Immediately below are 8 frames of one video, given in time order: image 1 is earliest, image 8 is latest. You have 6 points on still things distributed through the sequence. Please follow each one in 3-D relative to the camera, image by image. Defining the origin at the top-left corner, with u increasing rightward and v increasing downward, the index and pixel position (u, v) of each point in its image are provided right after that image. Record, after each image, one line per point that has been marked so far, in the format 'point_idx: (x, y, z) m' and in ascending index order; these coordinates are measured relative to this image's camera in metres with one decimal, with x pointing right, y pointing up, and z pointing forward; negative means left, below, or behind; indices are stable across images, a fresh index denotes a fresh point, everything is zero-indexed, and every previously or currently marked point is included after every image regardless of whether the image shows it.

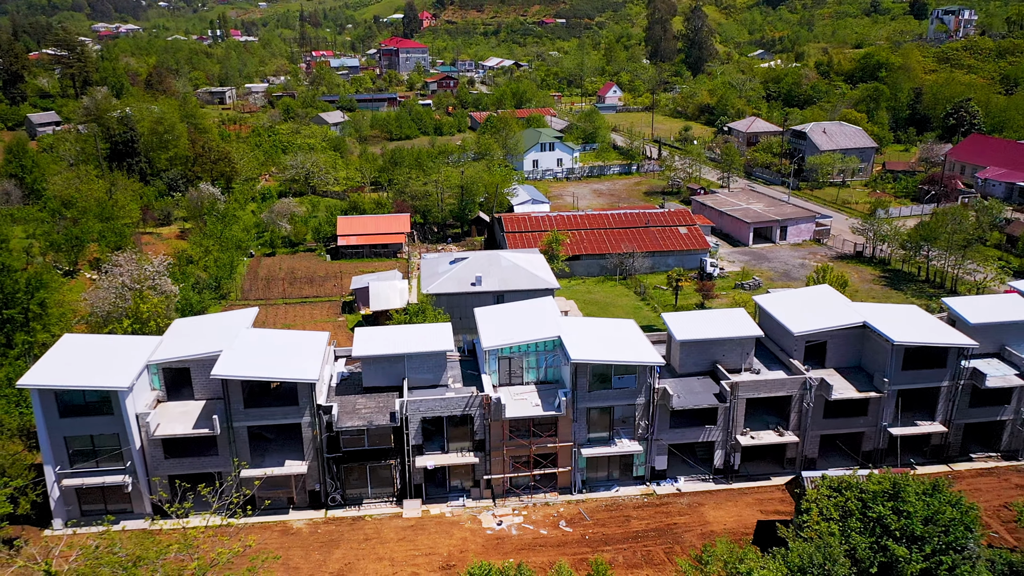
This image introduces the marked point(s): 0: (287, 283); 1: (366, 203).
0: (-3.5, +0.1, +12.6) m
1: (-2.9, +1.7, +16.4) m
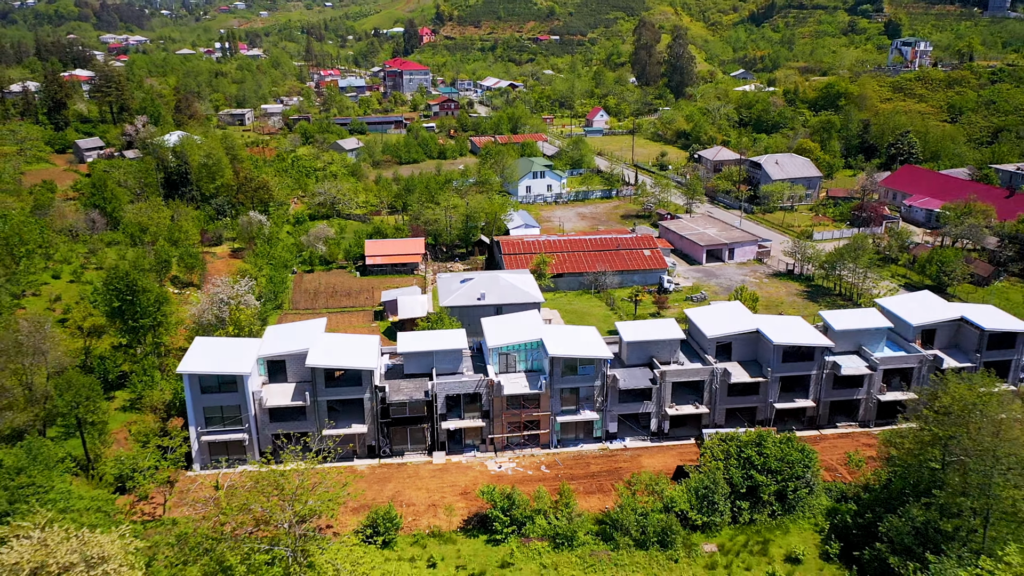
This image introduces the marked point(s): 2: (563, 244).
0: (-3.5, -0.1, +15.7) m
1: (-3.0, +1.4, +19.5) m
2: (+1.1, +0.9, +17.1) m
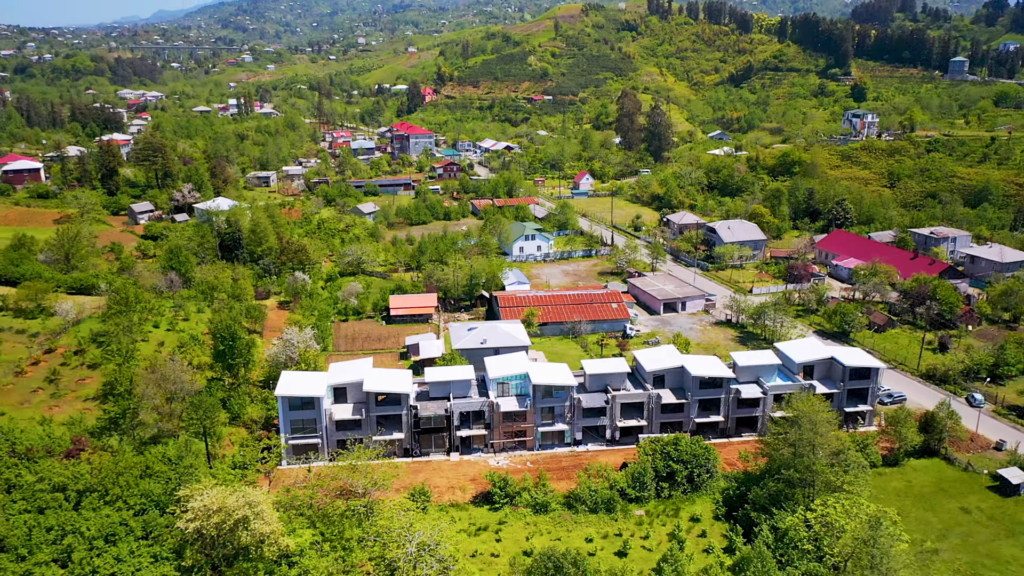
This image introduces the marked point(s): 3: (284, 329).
0: (-3.7, -1.3, +19.9) m
1: (-3.1, +0.1, +23.8) m
2: (+0.9, -0.3, +21.4) m
3: (-5.4, -1.0, +19.2) m
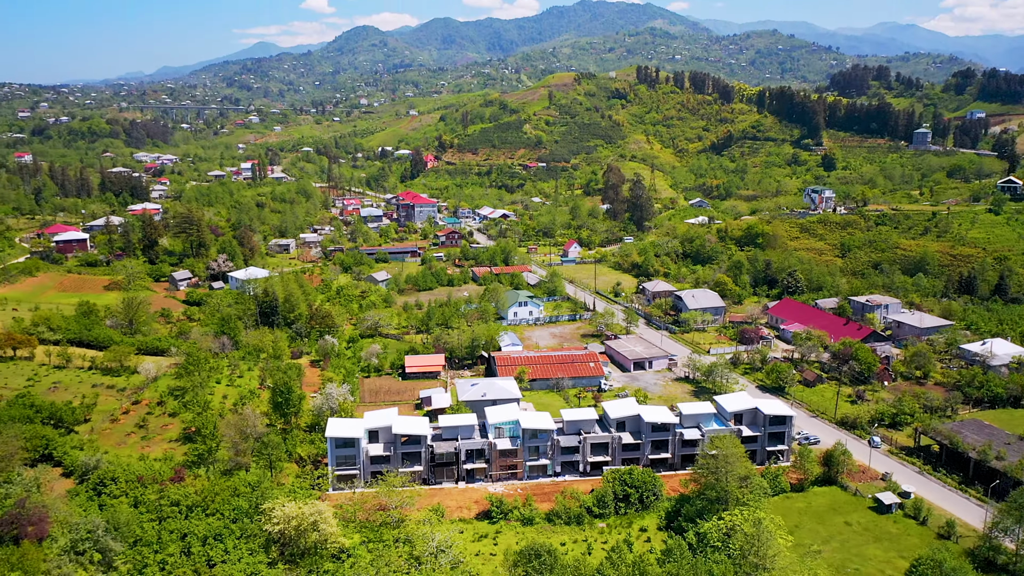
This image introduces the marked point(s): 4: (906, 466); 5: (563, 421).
0: (-3.8, -3.1, +24.2) m
1: (-3.3, -2.0, +28.1) m
2: (+0.8, -2.2, +25.7) m
3: (-5.6, -2.8, +23.5) m
4: (+9.3, -4.2, +19.2) m
5: (+1.2, -3.2, +19.3) m
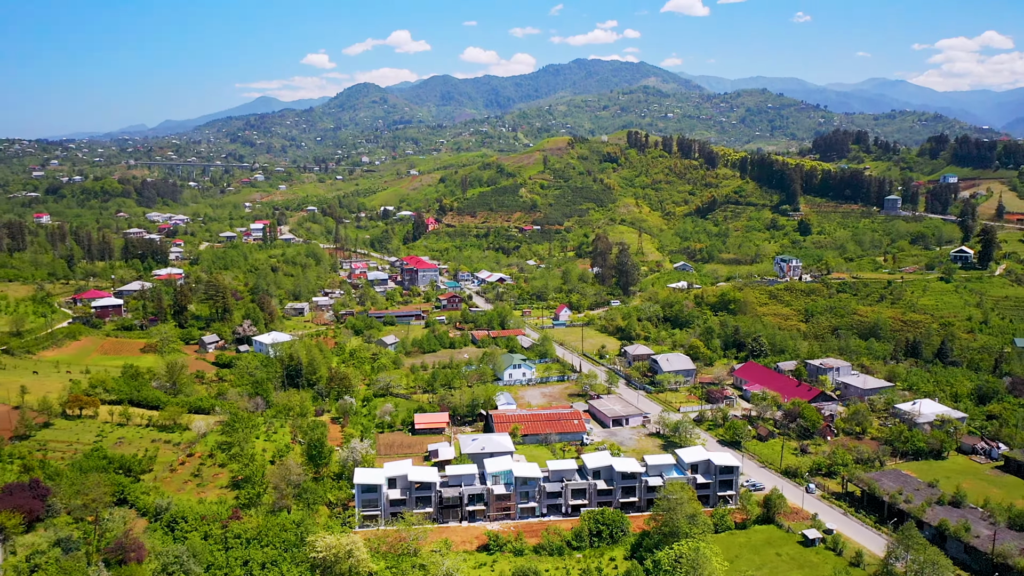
0: (-4.0, -5.5, +28.1) m
1: (-3.5, -4.7, +32.1) m
2: (+0.6, -4.7, +29.8) m
3: (-5.7, -5.1, +27.5) m
4: (+9.2, -6.3, +23.2) m
5: (+1.1, -5.3, +23.3) m
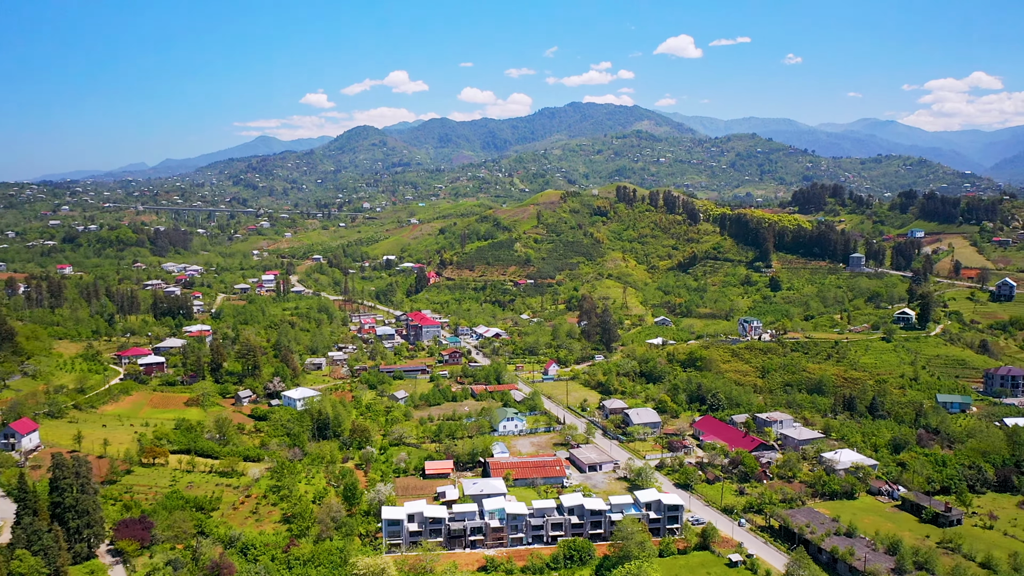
0: (-4.3, -8.6, +34.5) m
1: (-3.8, -7.9, +38.5) m
2: (+0.3, -7.9, +36.2) m
3: (-6.0, -8.2, +33.8) m
4: (+8.9, -9.1, +29.6) m
5: (+0.8, -8.1, +29.7) m
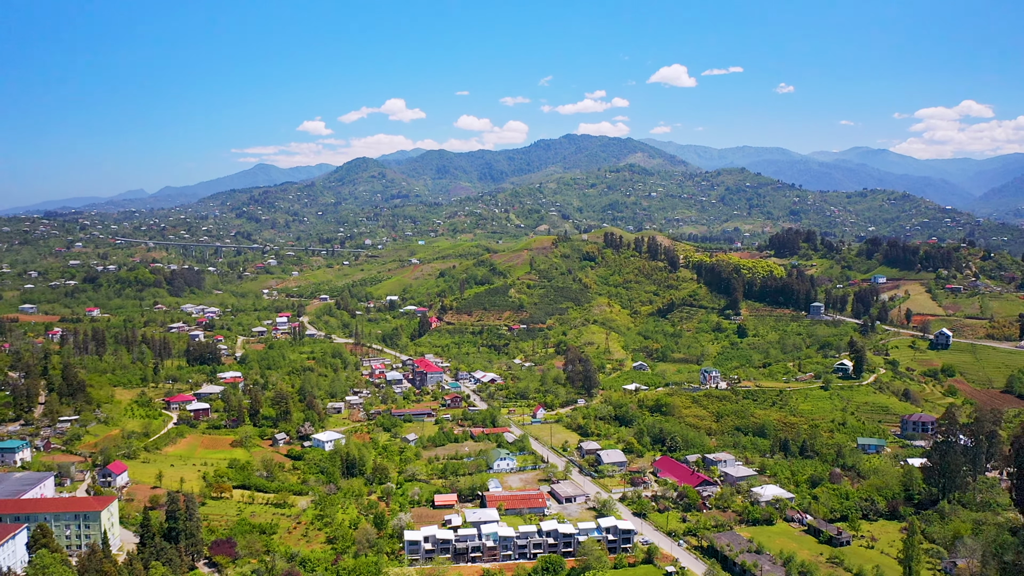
0: (-4.7, -12.4, +43.6) m
1: (-4.3, -11.8, +47.7) m
2: (-0.2, -11.7, +45.3) m
3: (-6.5, -11.9, +43.0) m
4: (+8.5, -12.8, +38.7) m
5: (+0.4, -11.8, +38.9) m
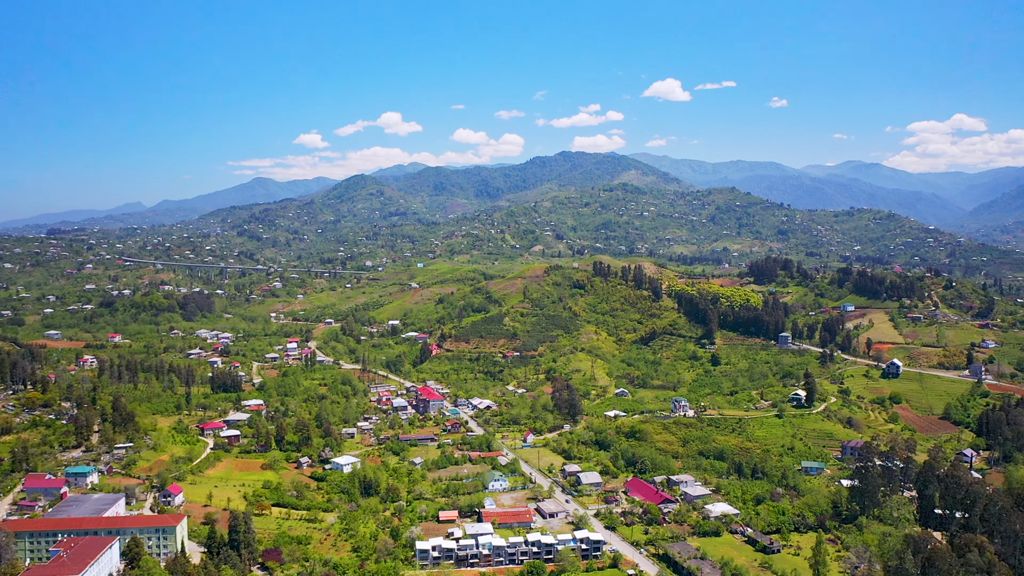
0: (-5.2, -15.7, +52.5) m
1: (-4.8, -15.3, +56.5) m
2: (-0.7, -15.1, +54.2) m
3: (-7.0, -15.3, +51.8) m
4: (+8.0, -16.1, +47.6) m
5: (-0.1, -15.0, +47.8) m
